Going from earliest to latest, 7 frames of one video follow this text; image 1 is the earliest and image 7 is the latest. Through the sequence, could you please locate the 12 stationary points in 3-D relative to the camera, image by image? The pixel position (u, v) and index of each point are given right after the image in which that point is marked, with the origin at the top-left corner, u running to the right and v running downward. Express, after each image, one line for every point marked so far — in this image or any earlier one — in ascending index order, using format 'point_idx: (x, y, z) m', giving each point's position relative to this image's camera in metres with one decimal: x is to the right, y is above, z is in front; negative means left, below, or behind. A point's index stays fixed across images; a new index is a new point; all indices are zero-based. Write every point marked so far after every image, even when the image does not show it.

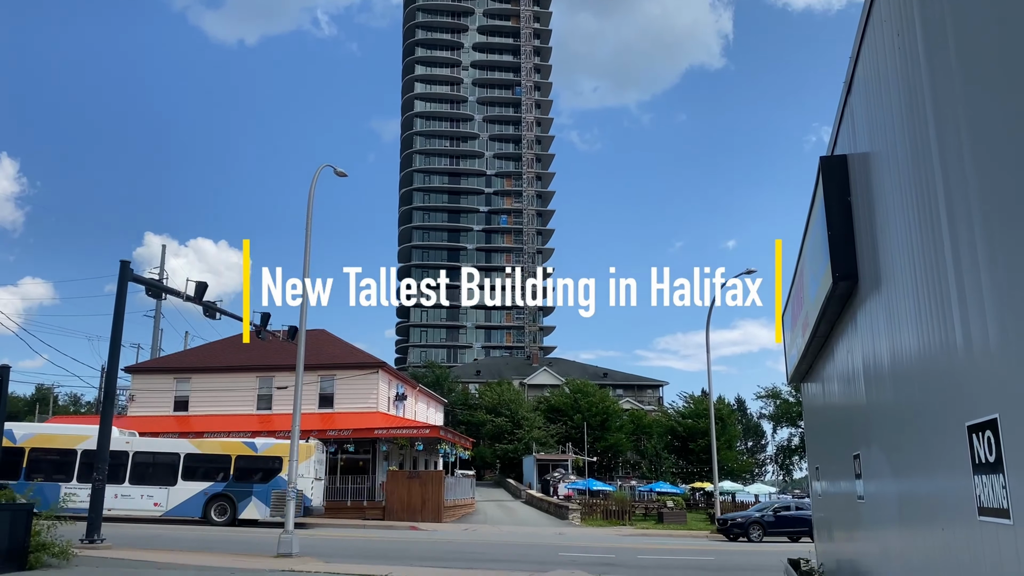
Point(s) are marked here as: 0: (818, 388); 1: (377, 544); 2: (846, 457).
0: (+4.0, -1.4, +10.9) m
1: (-3.3, -6.1, +19.7) m
2: (+3.4, -1.8, +8.5) m
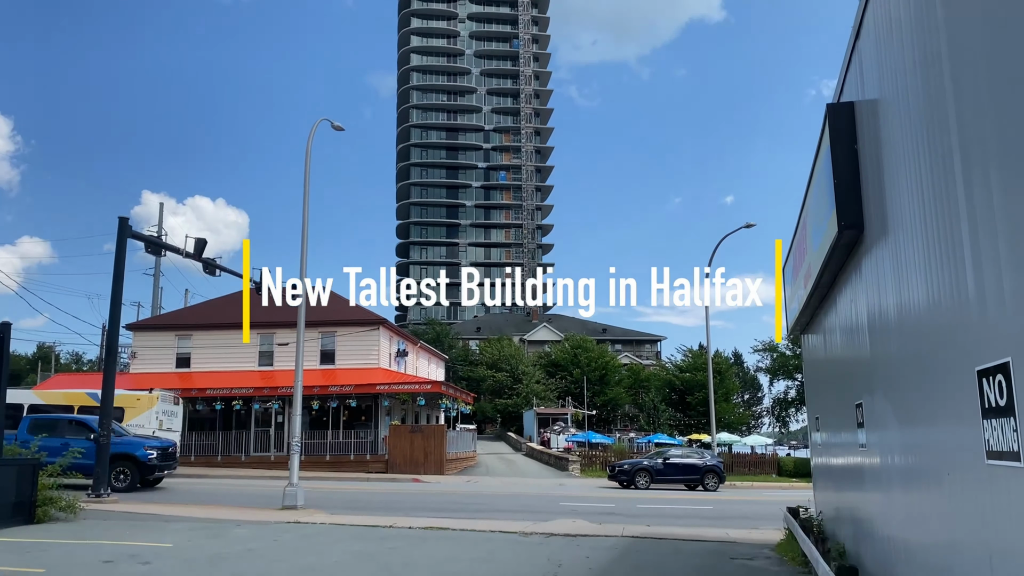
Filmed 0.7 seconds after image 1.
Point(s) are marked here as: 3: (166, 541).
0: (+4.0, -0.7, +11.0) m
1: (-3.3, -5.0, +20.0) m
2: (+3.4, -1.3, +8.6) m
3: (-4.8, -3.5, +11.5) m
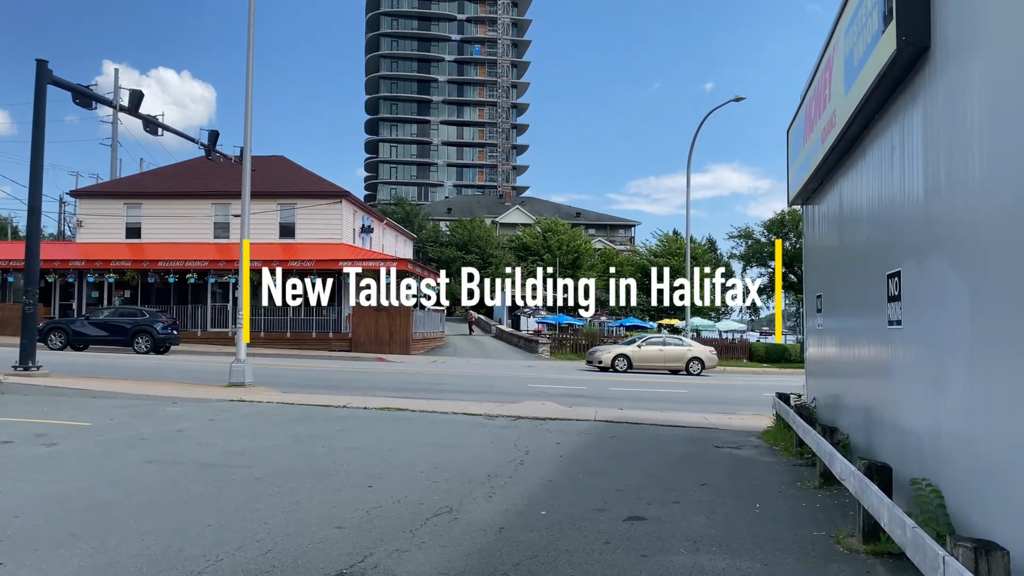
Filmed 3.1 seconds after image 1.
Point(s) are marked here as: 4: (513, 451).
0: (+3.7, +0.9, +9.6) m
1: (-4.0, -2.0, +18.9) m
2: (+3.1, 0.0, +7.3) m
3: (-5.3, -1.6, +10.3) m
4: (0.0, -1.8, +9.0) m
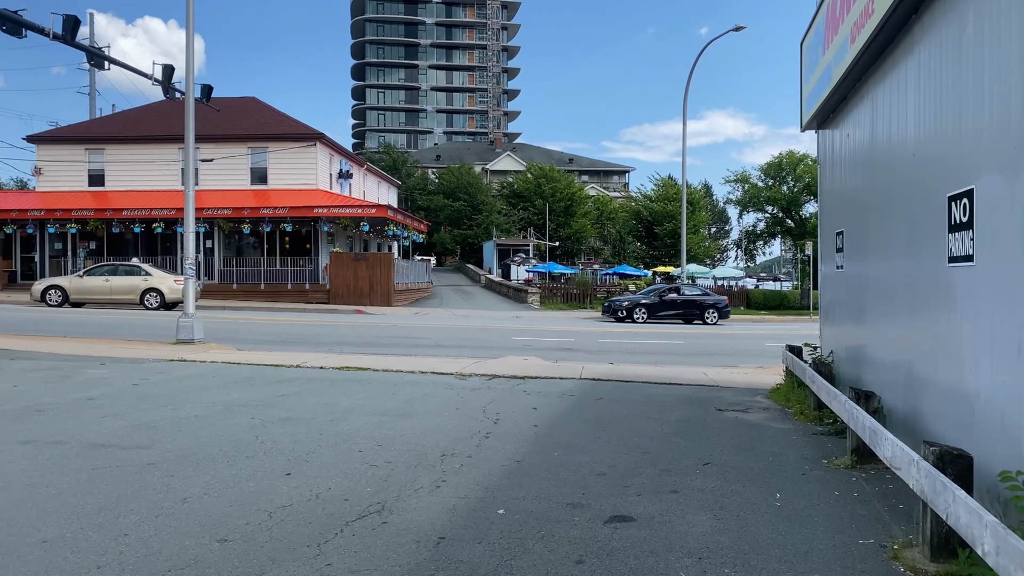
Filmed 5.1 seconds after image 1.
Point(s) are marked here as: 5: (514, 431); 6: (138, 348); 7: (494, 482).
0: (+3.3, +1.5, +8.1) m
1: (-4.4, -0.9, +17.4) m
2: (+2.8, +0.5, +5.8) m
3: (-5.6, -1.0, +8.8) m
4: (-0.3, -1.2, +7.5) m
5: (0.0, -1.2, +7.0) m
6: (-5.7, -0.9, +12.5) m
7: (-0.1, -1.2, +5.3) m
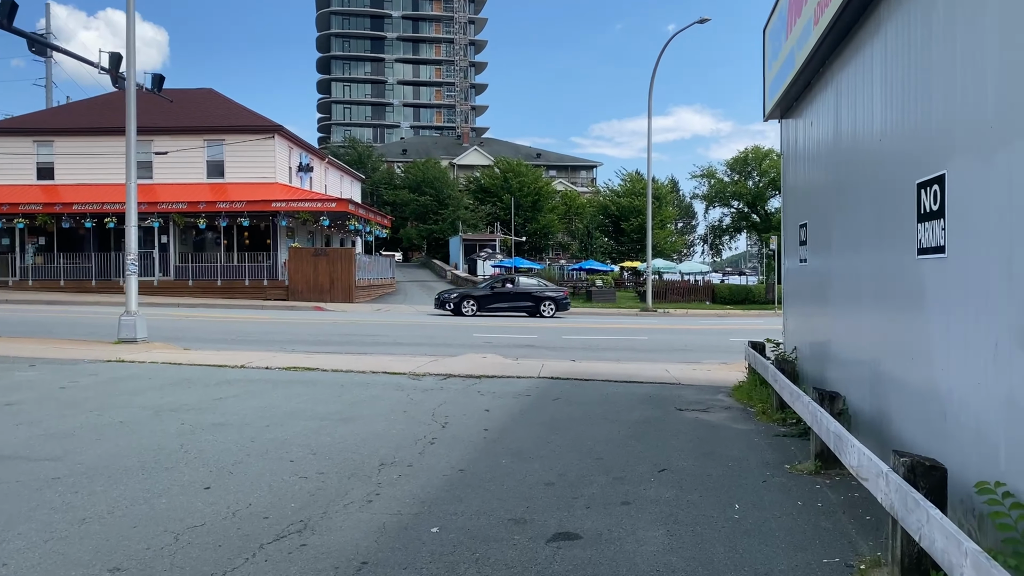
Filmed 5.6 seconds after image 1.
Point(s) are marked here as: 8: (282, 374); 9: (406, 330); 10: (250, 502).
0: (+2.8, +1.6, +7.8) m
1: (-5.2, -0.8, +16.8) m
2: (+2.4, +0.6, +5.5) m
3: (-6.1, -1.0, +8.2) m
4: (-0.7, -1.2, +7.1) m
5: (-0.4, -1.2, +6.6) m
6: (-6.3, -0.9, +11.9) m
7: (-0.5, -1.2, +4.9) m
8: (-2.8, -1.0, +10.0) m
9: (-2.3, -0.9, +17.6) m
10: (-1.5, -1.2, +4.8) m
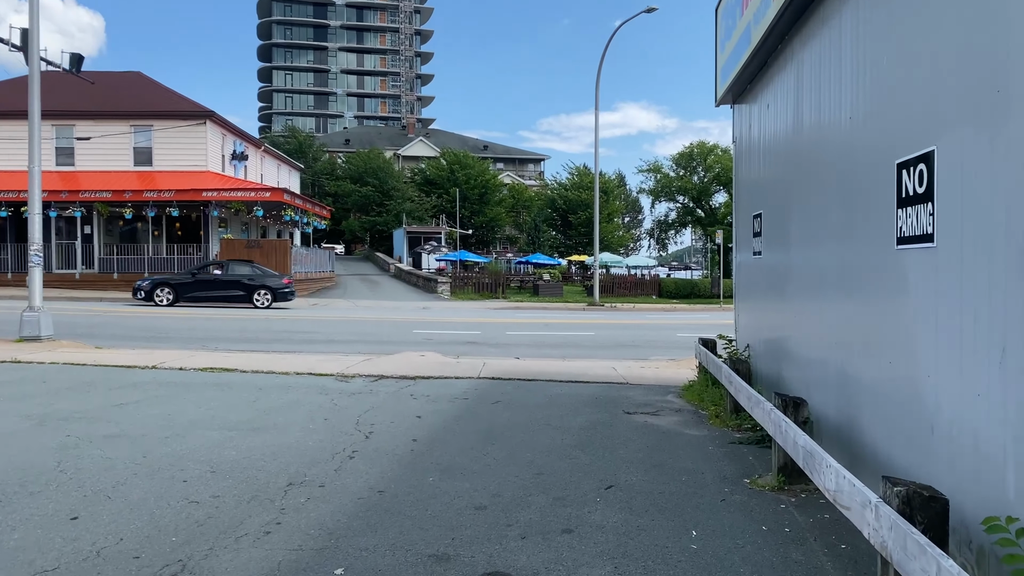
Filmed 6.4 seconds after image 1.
0: (+2.3, +1.6, +7.2) m
1: (-6.3, -0.7, +15.8) m
2: (+2.0, +0.6, +5.0) m
3: (-6.7, -0.9, +7.1) m
4: (-1.3, -1.1, +6.4) m
5: (-0.9, -1.1, +5.9) m
6: (-7.1, -0.8, +10.8) m
7: (-0.9, -1.2, +4.2) m
8: (-3.5, -1.0, +9.1) m
9: (-3.4, -0.8, +16.8) m
10: (-1.9, -1.2, +4.0) m
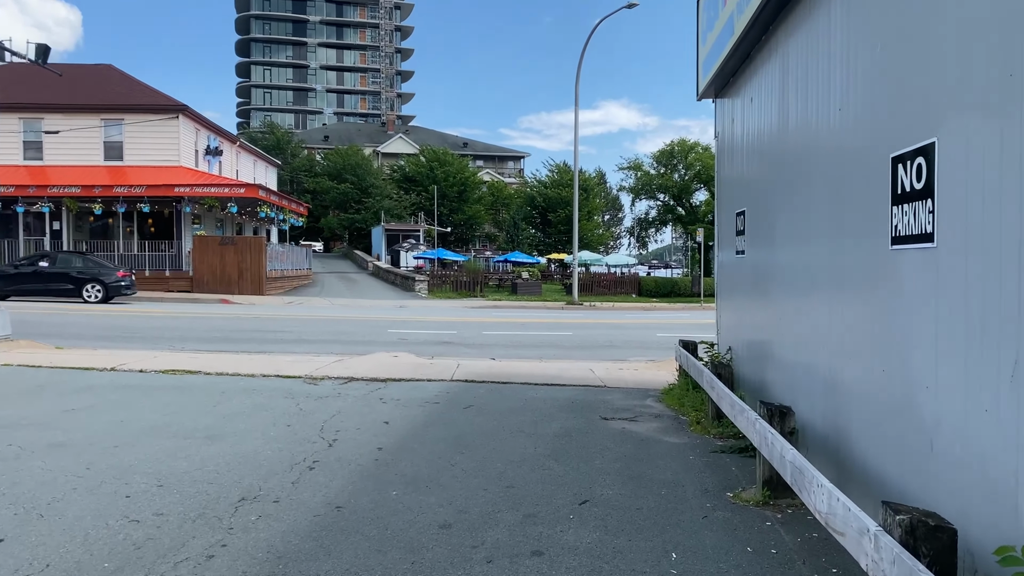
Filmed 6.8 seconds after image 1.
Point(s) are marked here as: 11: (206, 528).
0: (+2.1, +1.6, +7.0) m
1: (-6.8, -0.6, +15.3) m
2: (+1.8, +0.6, +4.7) m
3: (-6.9, -0.9, +6.7) m
4: (-1.5, -1.1, +6.0) m
5: (-1.1, -1.1, +5.5) m
6: (-7.4, -0.7, +10.3) m
7: (-1.0, -1.2, +3.9) m
8: (-3.7, -1.0, +8.7) m
9: (-3.9, -0.7, +16.4) m
10: (-2.0, -1.2, +3.7) m
11: (-1.5, -1.2, +4.1) m
